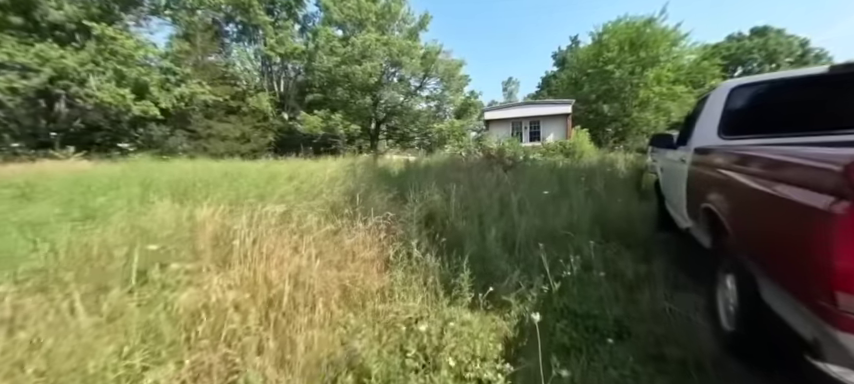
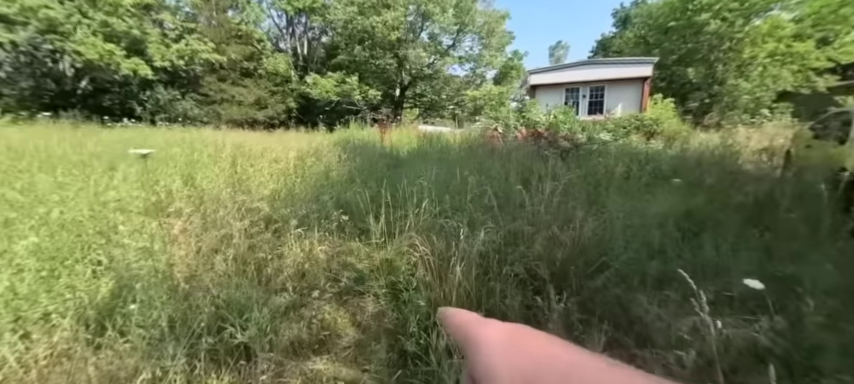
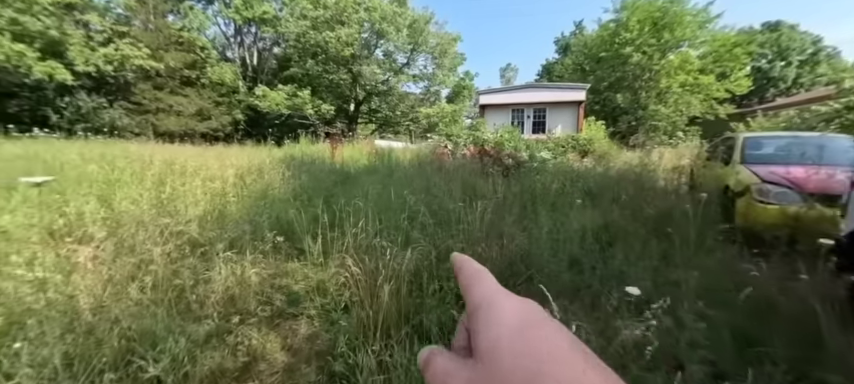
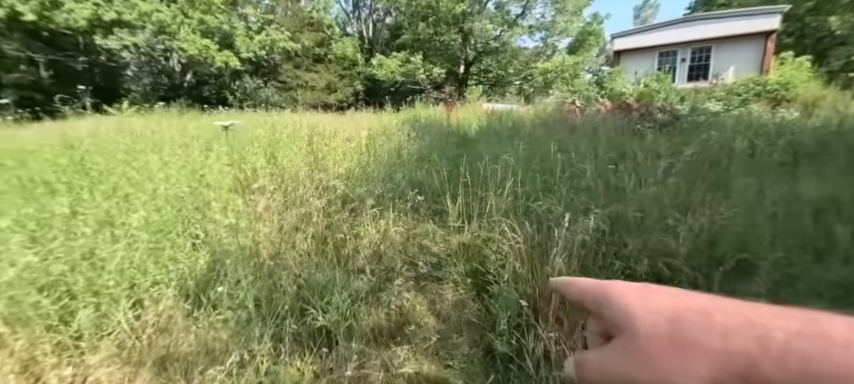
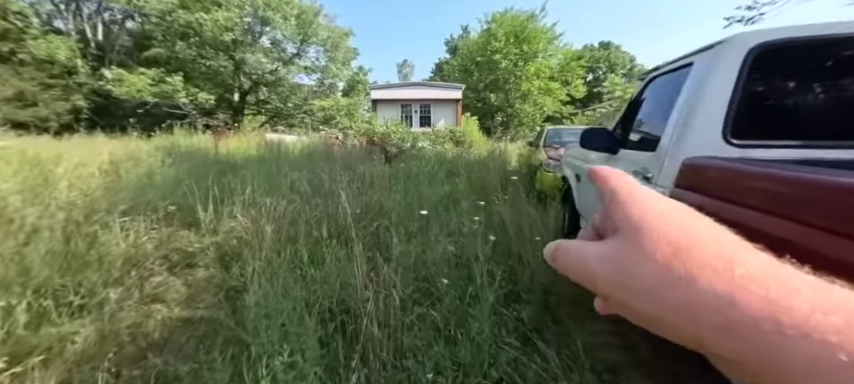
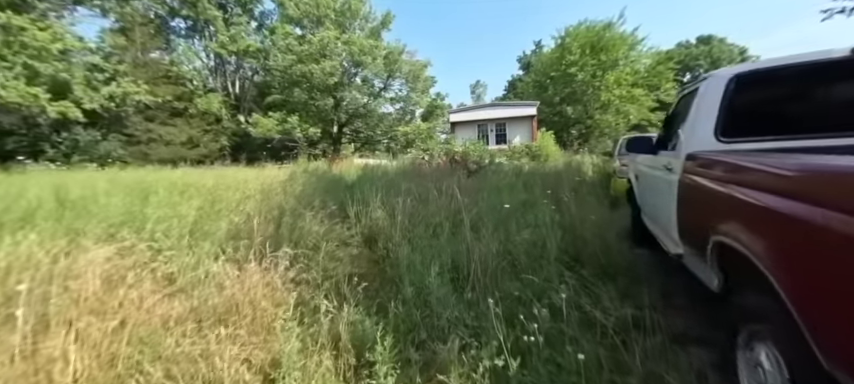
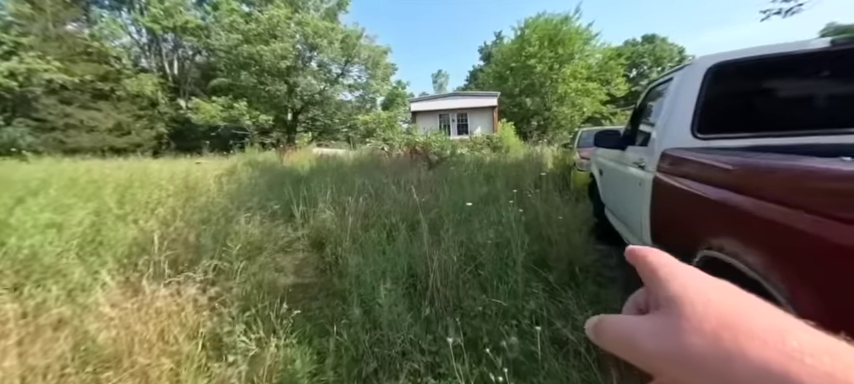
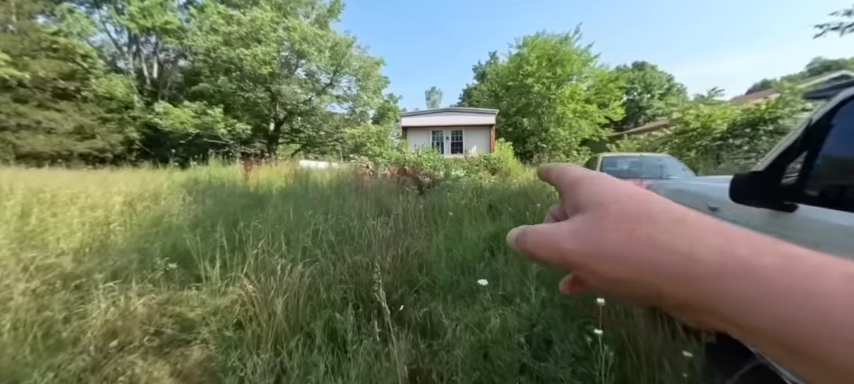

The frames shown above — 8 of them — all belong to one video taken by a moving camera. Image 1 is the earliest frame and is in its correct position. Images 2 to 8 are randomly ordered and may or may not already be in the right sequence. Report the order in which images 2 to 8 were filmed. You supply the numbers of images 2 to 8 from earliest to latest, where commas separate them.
6, 7, 5, 8, 3, 2, 4
